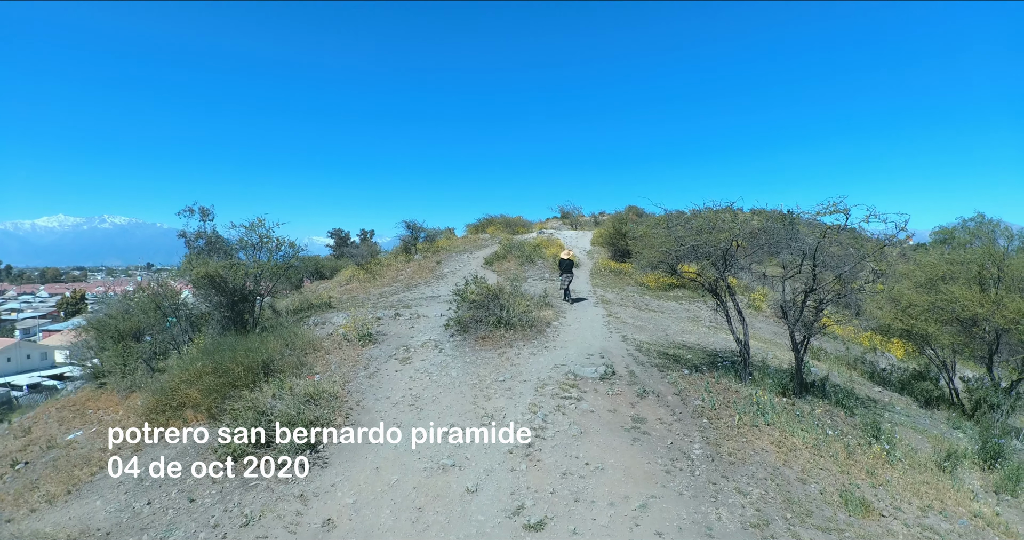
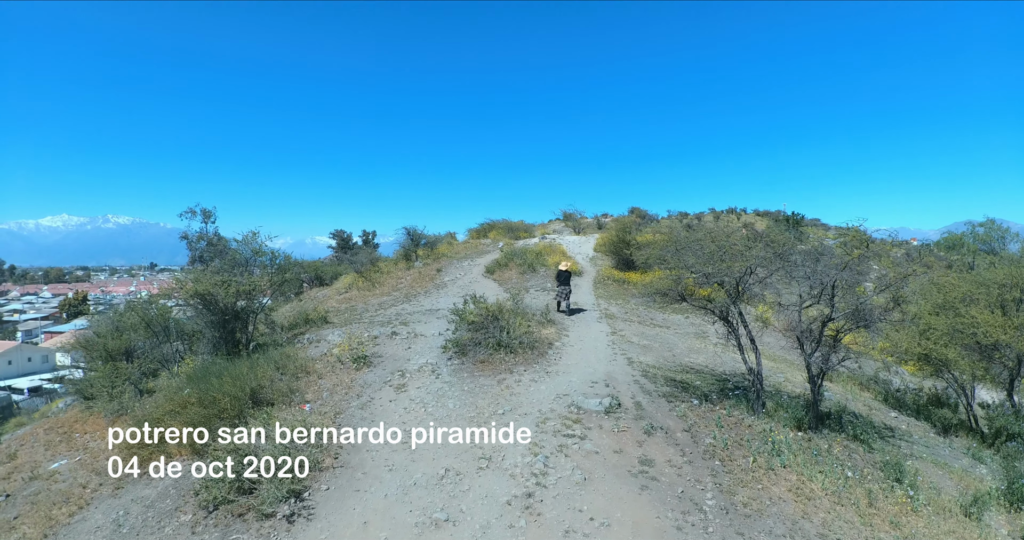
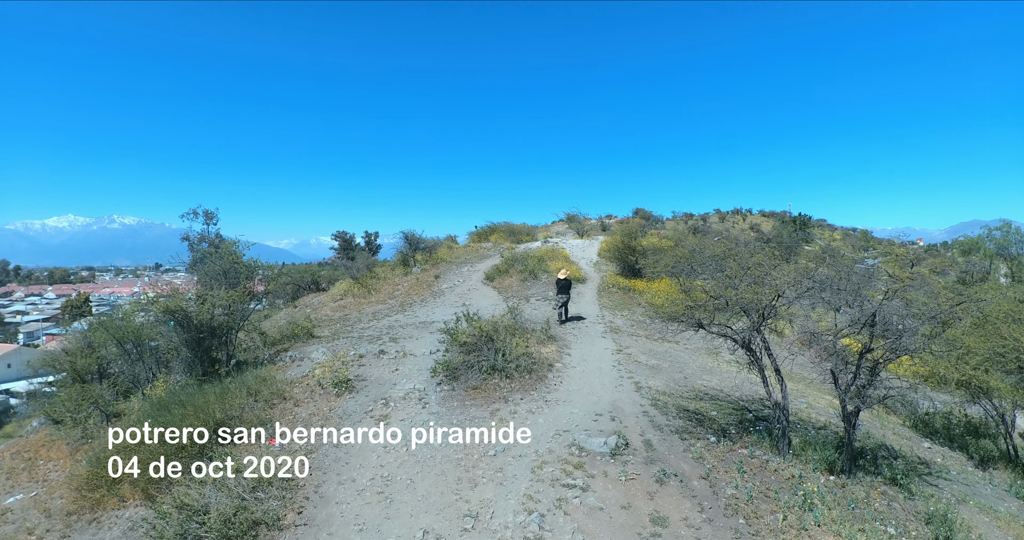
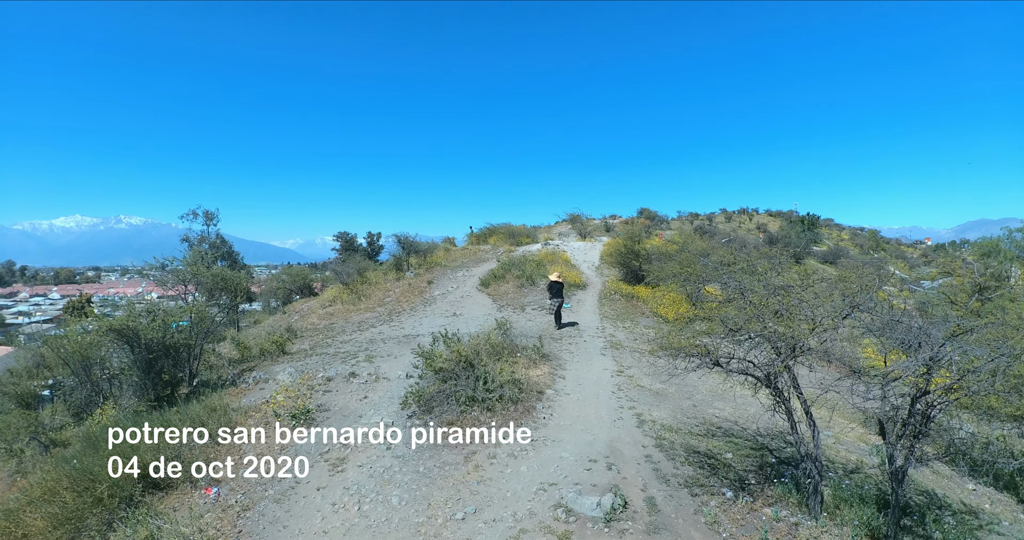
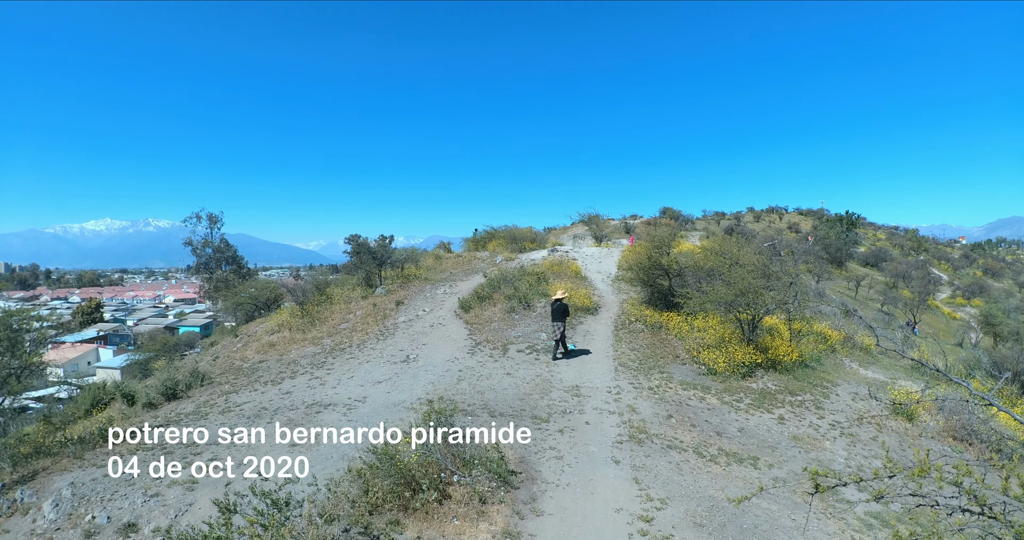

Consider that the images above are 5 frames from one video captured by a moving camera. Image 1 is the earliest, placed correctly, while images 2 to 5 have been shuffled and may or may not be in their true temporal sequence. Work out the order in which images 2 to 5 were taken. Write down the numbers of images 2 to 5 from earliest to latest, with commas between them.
2, 3, 4, 5
